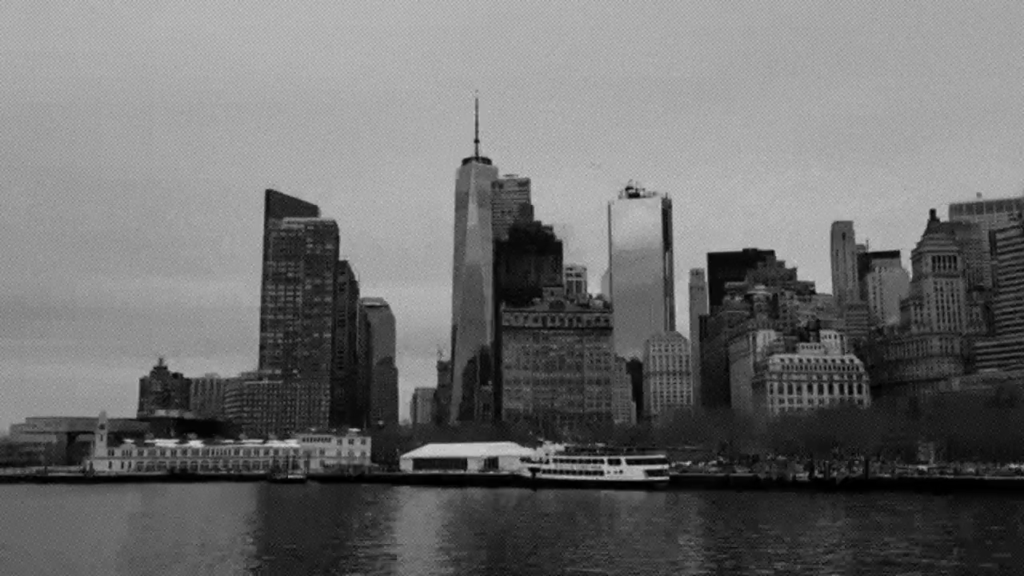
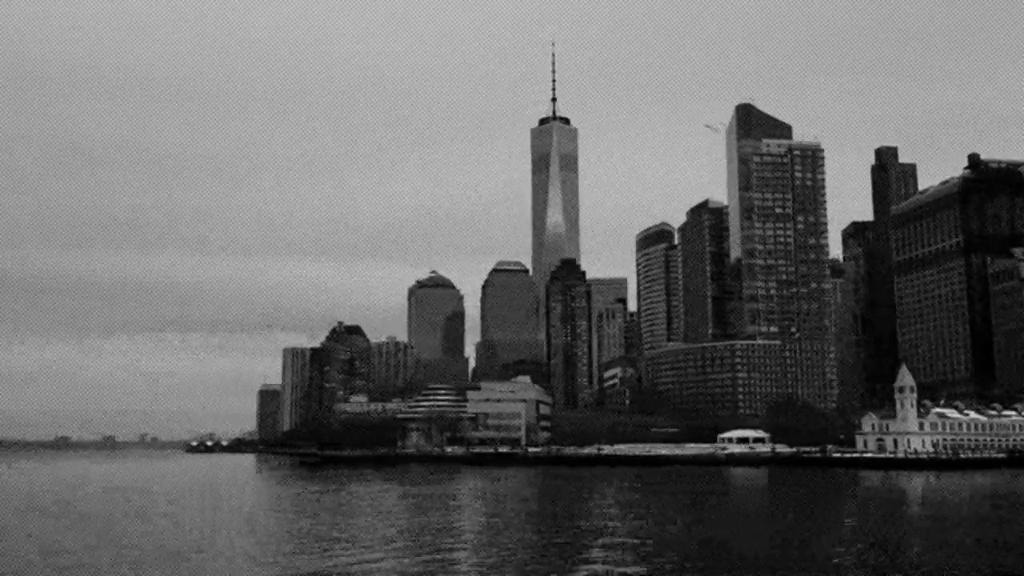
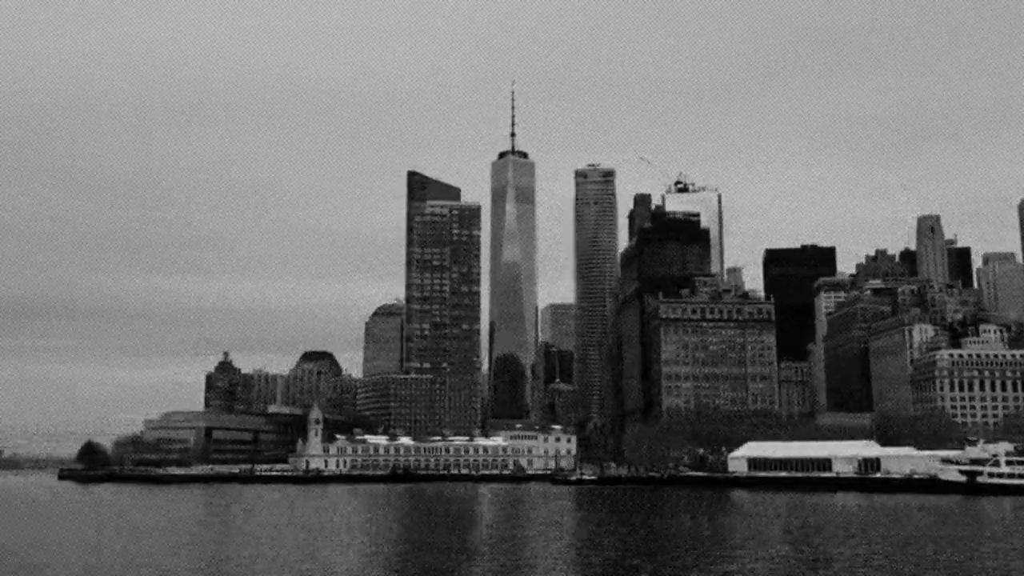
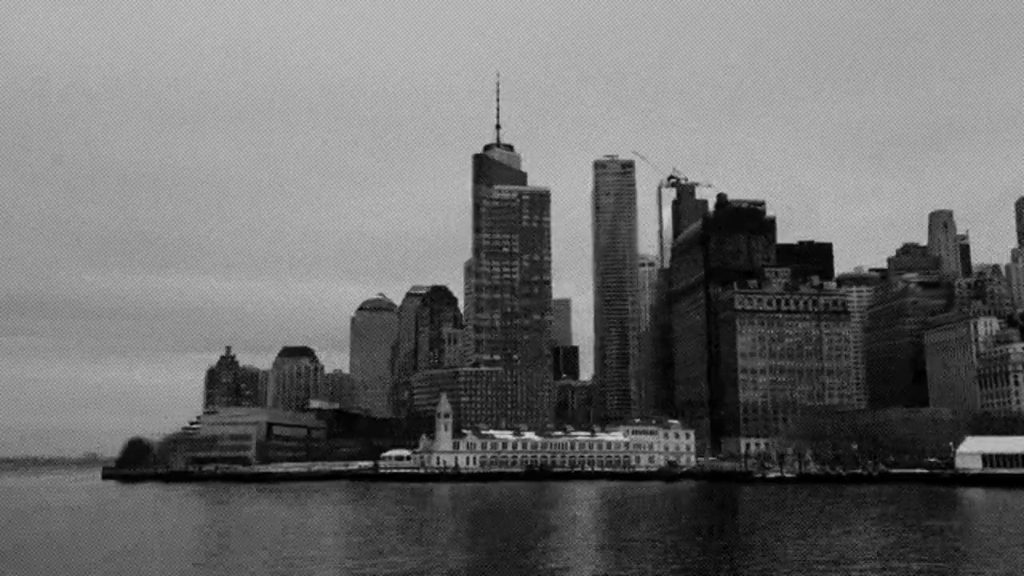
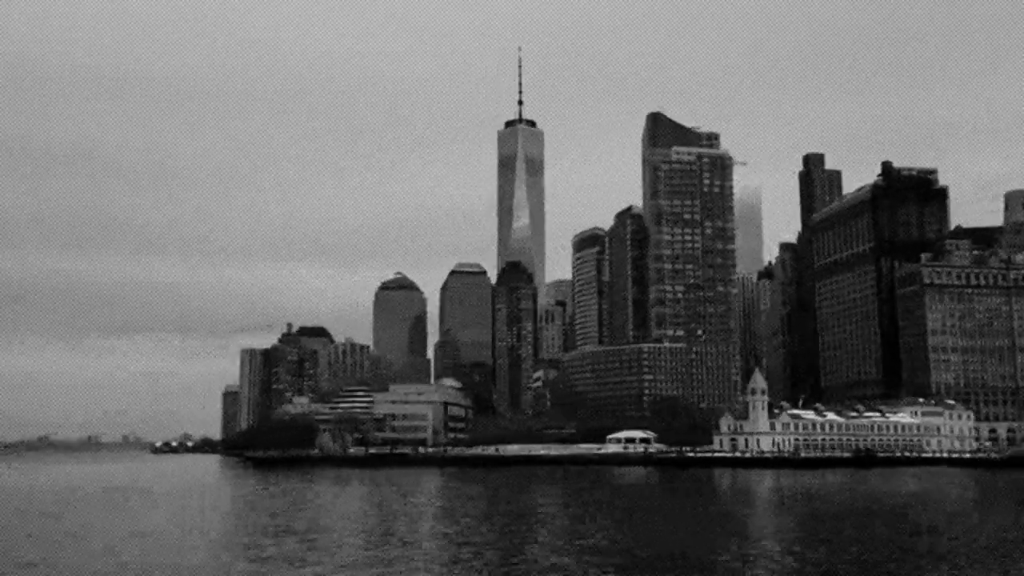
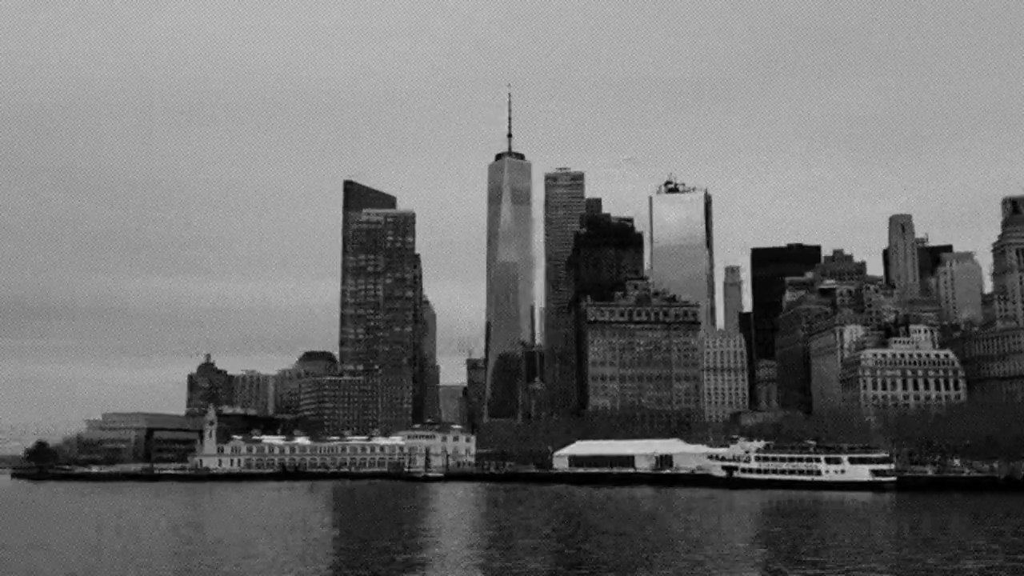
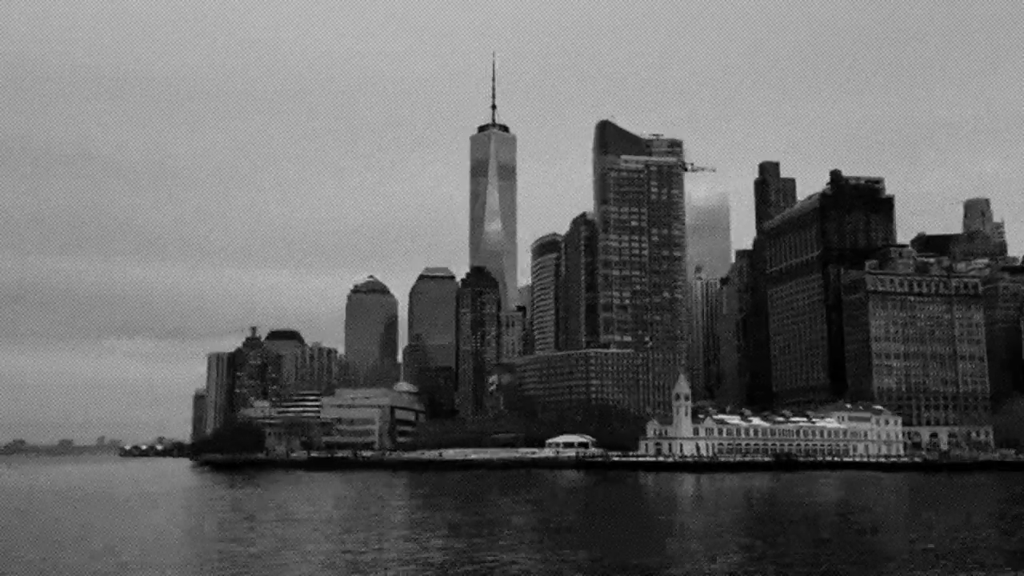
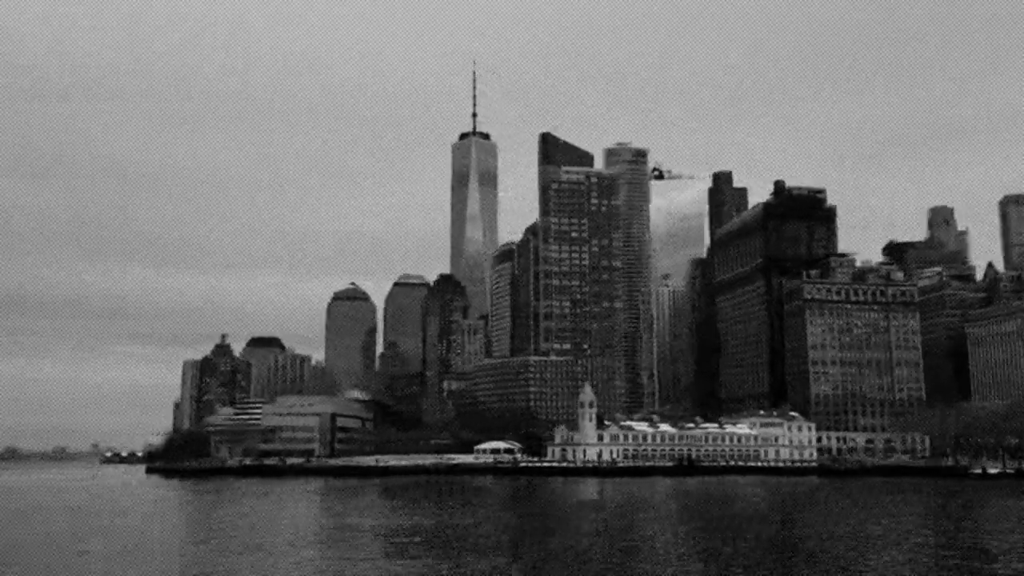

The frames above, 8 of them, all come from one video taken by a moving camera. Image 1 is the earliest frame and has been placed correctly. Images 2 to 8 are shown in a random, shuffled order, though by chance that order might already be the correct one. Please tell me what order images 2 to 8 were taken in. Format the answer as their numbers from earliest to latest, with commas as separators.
6, 3, 4, 8, 7, 5, 2
